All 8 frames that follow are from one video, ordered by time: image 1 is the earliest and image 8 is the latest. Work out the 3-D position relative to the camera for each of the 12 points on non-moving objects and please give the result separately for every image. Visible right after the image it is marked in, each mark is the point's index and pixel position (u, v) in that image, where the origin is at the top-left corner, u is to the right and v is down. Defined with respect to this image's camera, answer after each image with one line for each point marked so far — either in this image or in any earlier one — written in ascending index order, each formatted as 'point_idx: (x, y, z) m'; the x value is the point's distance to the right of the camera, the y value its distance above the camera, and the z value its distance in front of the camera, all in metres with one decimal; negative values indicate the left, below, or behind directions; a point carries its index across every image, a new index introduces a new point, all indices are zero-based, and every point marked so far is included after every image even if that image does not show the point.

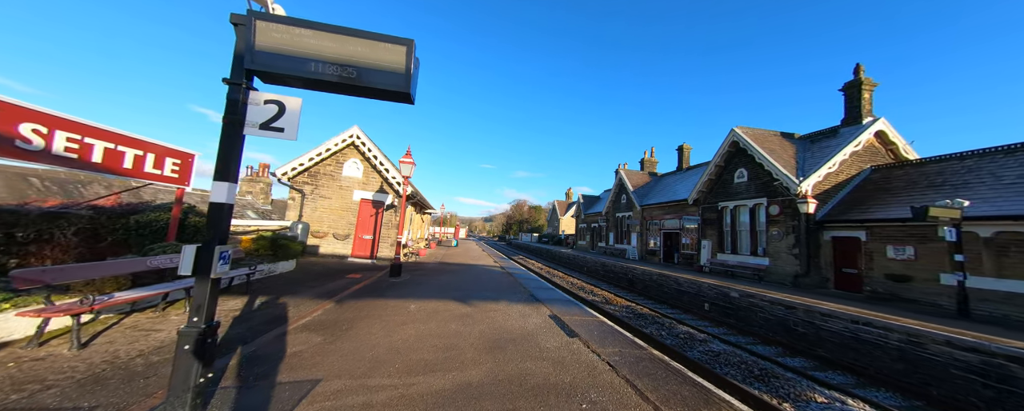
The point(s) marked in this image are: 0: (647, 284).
0: (+6.5, -3.7, +14.4) m
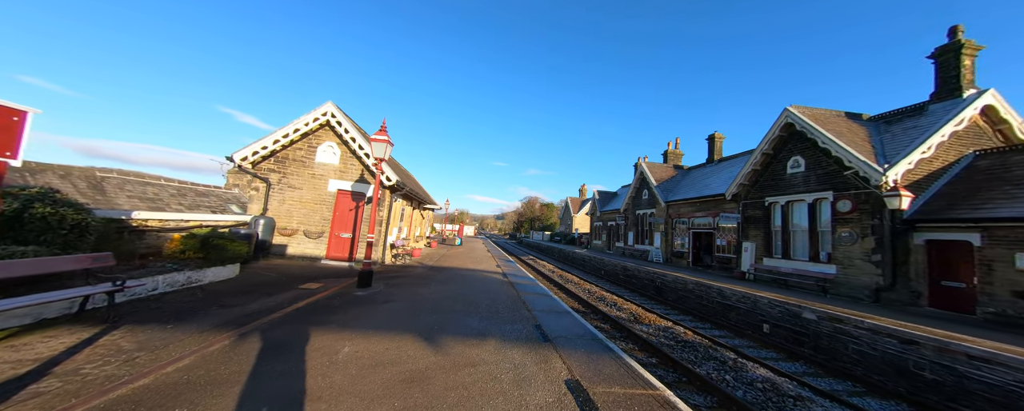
0: (+6.7, -3.5, +12.0) m
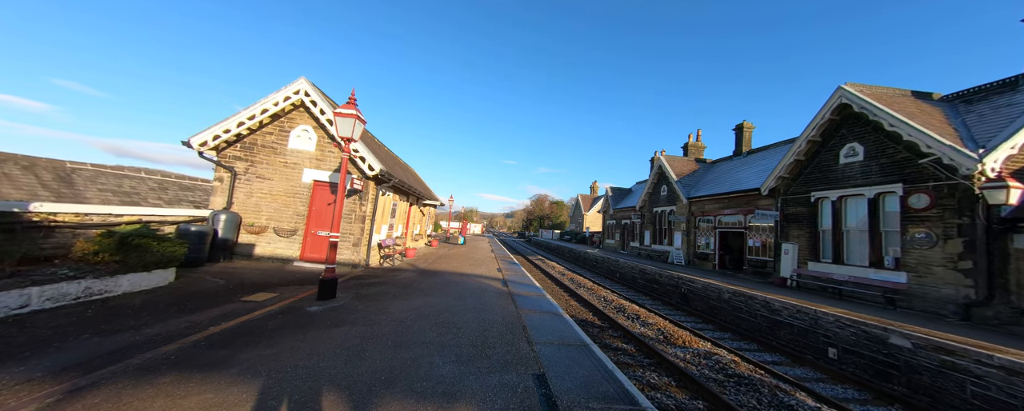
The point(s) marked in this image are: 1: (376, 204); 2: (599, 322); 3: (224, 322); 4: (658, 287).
0: (+6.9, -3.4, +10.2) m
1: (-4.3, +0.1, +9.5) m
2: (+2.4, -3.2, +8.3) m
3: (-4.1, -1.6, +4.3) m
4: (+6.5, -3.6, +13.4) m
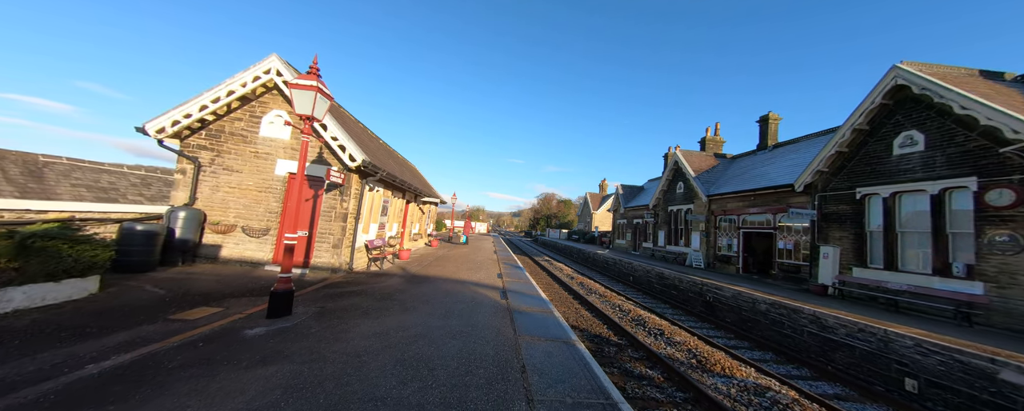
0: (+7.0, -3.3, +8.9) m
1: (-4.2, +0.2, +8.4) m
2: (+2.4, -3.1, +7.1) m
3: (-4.1, -1.6, +3.2) m
4: (+6.7, -3.5, +12.1) m
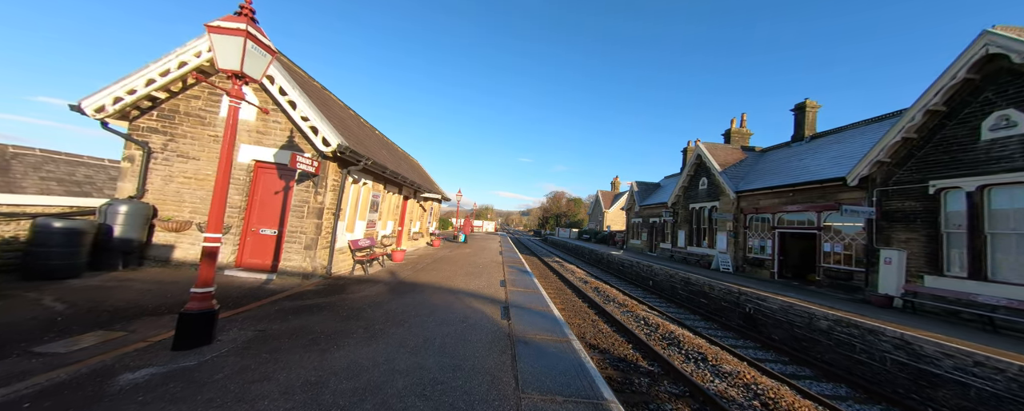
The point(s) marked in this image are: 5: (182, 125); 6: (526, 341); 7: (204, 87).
0: (+7.1, -3.1, +7.4) m
1: (-4.1, +0.3, +7.2) m
2: (+2.5, -3.0, +5.7) m
3: (-4.1, -1.4, +2.0) m
4: (+6.9, -3.4, +10.6) m
5: (-7.0, +1.7, +6.3) m
6: (+0.2, -1.7, +3.6) m
7: (-6.6, +2.5, +6.4) m
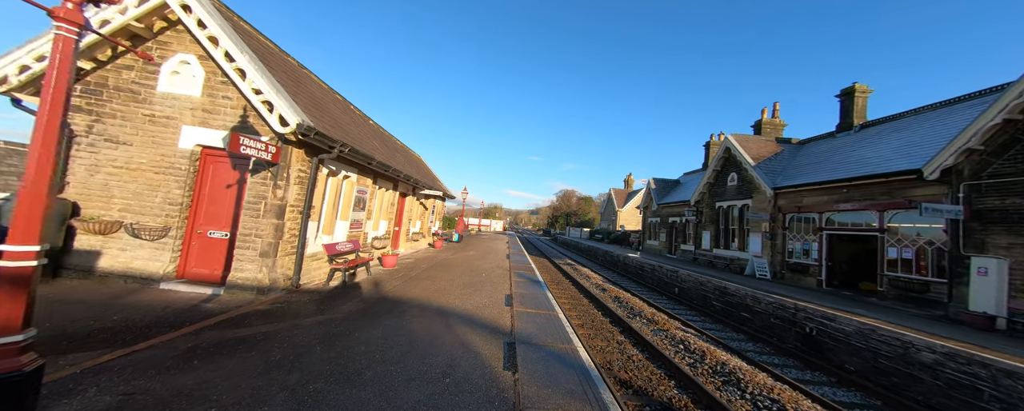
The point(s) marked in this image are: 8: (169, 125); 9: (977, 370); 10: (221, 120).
0: (+7.3, -3.1, +5.7) m
1: (-3.9, +0.4, +5.9) m
2: (+2.6, -3.0, +4.2) m
3: (-4.1, -1.4, +0.7) m
4: (+7.2, -3.3, +9.0) m
5: (-6.8, +1.8, +5.1) m
6: (+0.3, -1.6, +2.2) m
7: (-6.4, +2.6, +5.2) m
8: (-5.8, +1.4, +5.1) m
9: (+7.4, -2.6, +4.8) m
10: (-5.0, +1.5, +5.2) m
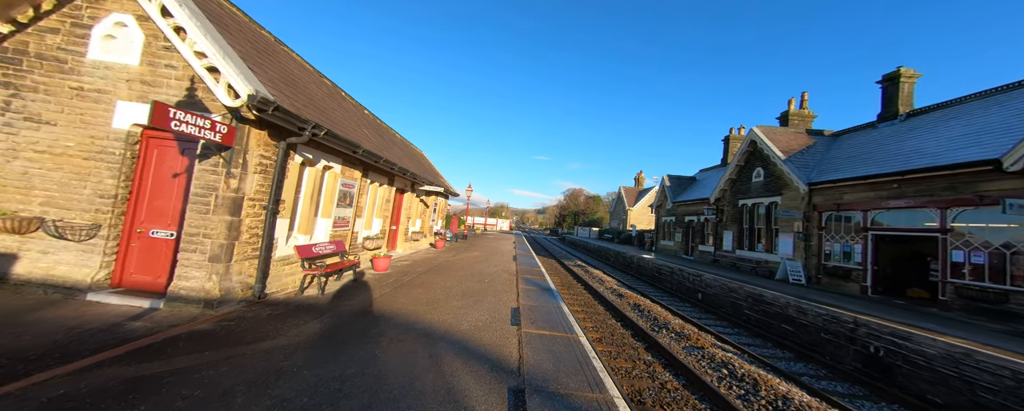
0: (+7.4, -3.0, +4.5) m
1: (-3.8, +0.5, +5.0) m
2: (+2.7, -2.9, +3.1) m
3: (-4.1, -1.3, -0.2) m
4: (+7.4, -3.2, +7.8) m
5: (-6.7, +1.9, +4.2) m
6: (+0.3, -1.6, +1.2) m
7: (-6.3, +2.7, +4.2) m
8: (-5.7, +1.5, +4.2) m
9: (+7.5, -2.5, +3.5) m
10: (-4.9, +1.6, +4.2) m
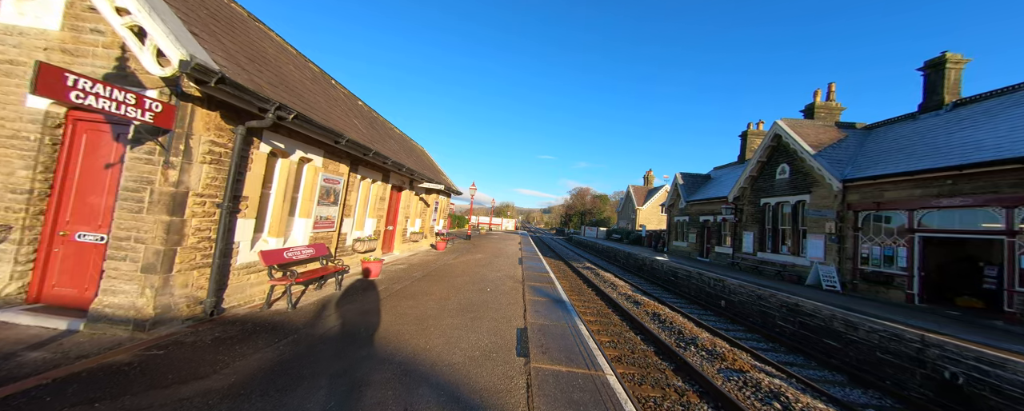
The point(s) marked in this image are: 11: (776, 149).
0: (+7.5, -3.0, +3.5) m
1: (-3.7, +0.5, +4.1) m
2: (+2.8, -2.8, +2.2) m
3: (-4.1, -1.3, -1.1) m
4: (+7.5, -3.2, +6.7) m
5: (-6.6, +1.9, +3.5) m
6: (+0.3, -1.5, +0.3) m
7: (-6.2, +2.7, +3.5) m
8: (-5.7, +1.5, +3.4) m
9: (+7.5, -2.5, +2.5) m
10: (-4.8, +1.6, +3.4) m
11: (+13.2, +2.8, +15.0) m
